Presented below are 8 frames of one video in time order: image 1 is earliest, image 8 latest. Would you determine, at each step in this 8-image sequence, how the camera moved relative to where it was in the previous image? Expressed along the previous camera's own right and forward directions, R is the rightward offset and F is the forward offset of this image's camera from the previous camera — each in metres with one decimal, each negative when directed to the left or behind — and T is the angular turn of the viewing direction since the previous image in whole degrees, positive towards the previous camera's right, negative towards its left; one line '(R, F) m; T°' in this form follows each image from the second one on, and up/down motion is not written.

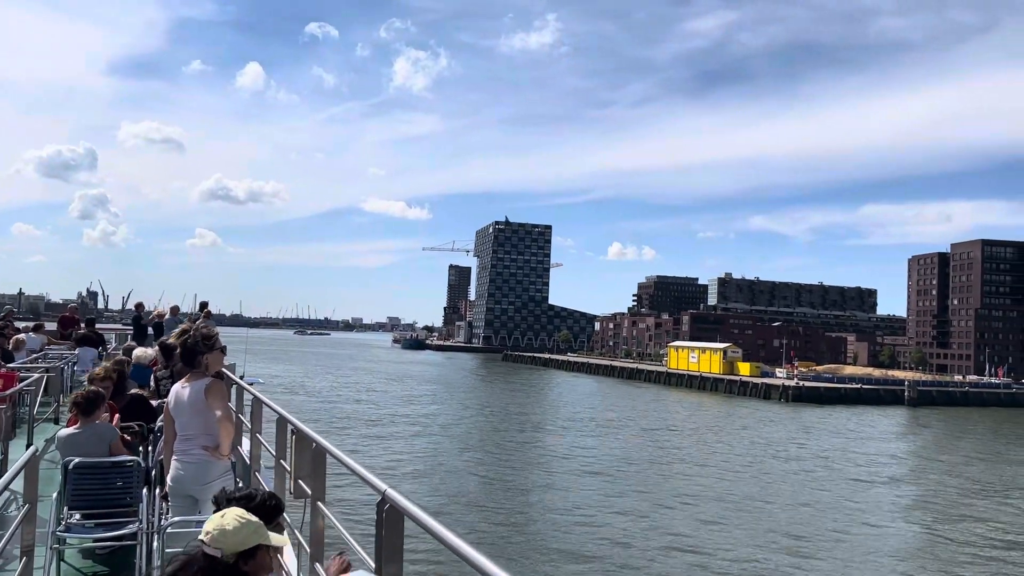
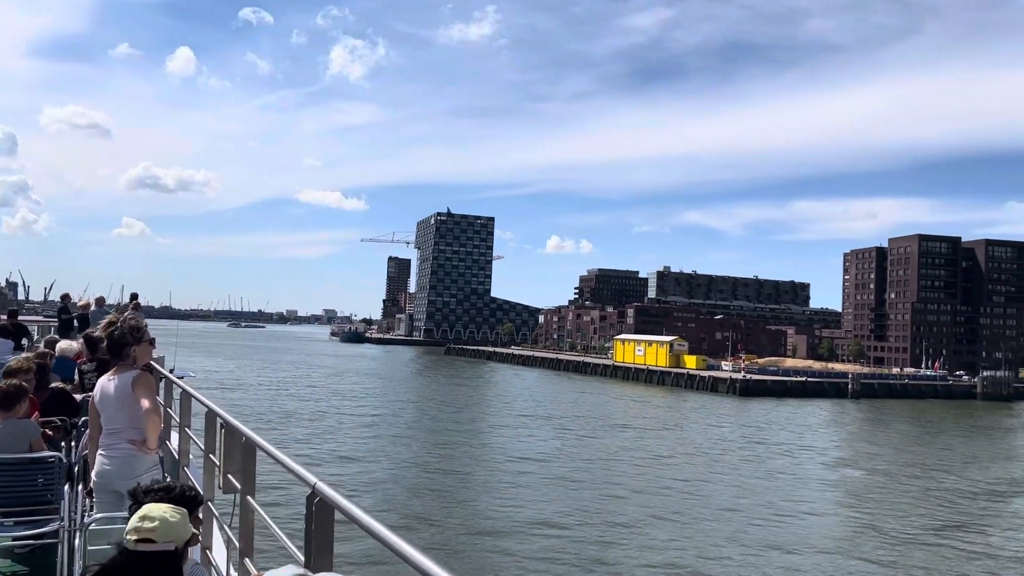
(-0.4, +1.0) m; +4°
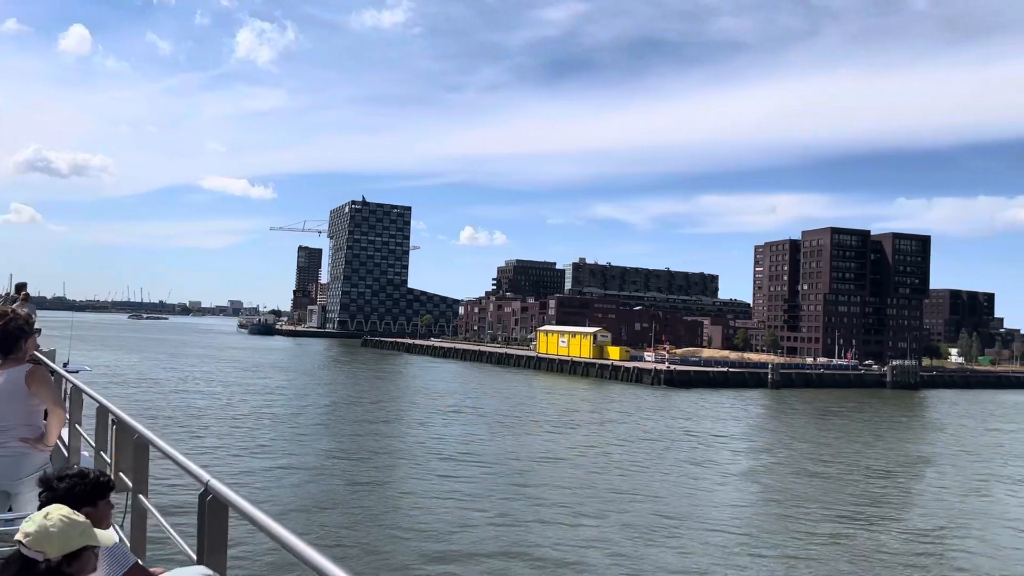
(-0.5, +1.0) m; +6°
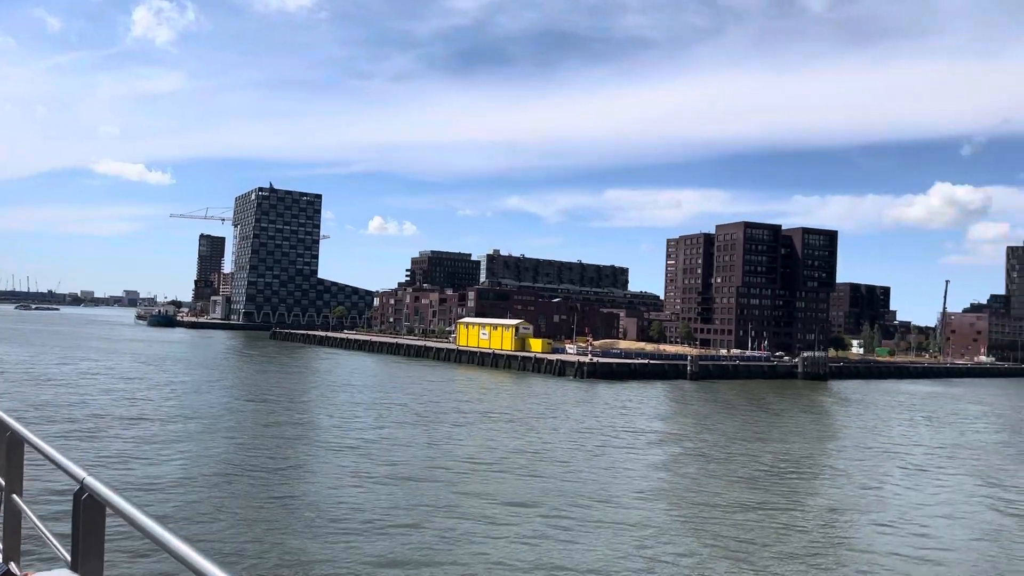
(-0.6, +0.8) m; +6°
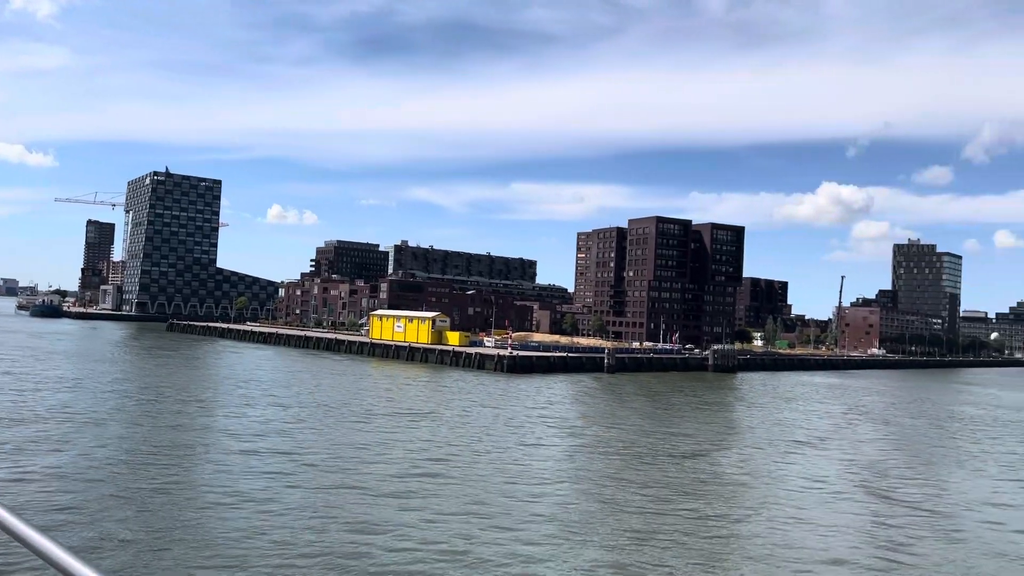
(-0.7, +0.8) m; +7°
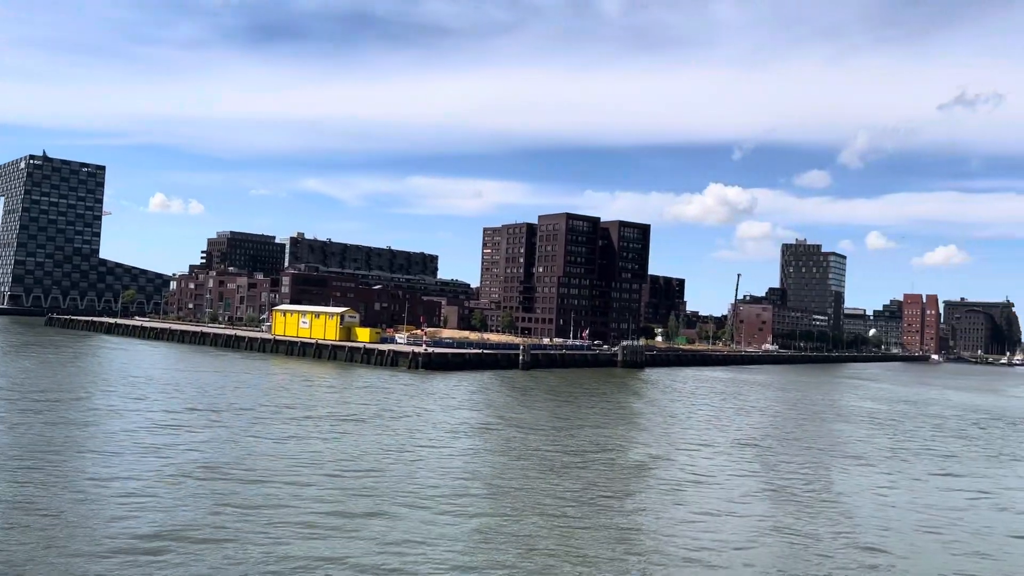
(-0.9, +0.8) m; +7°
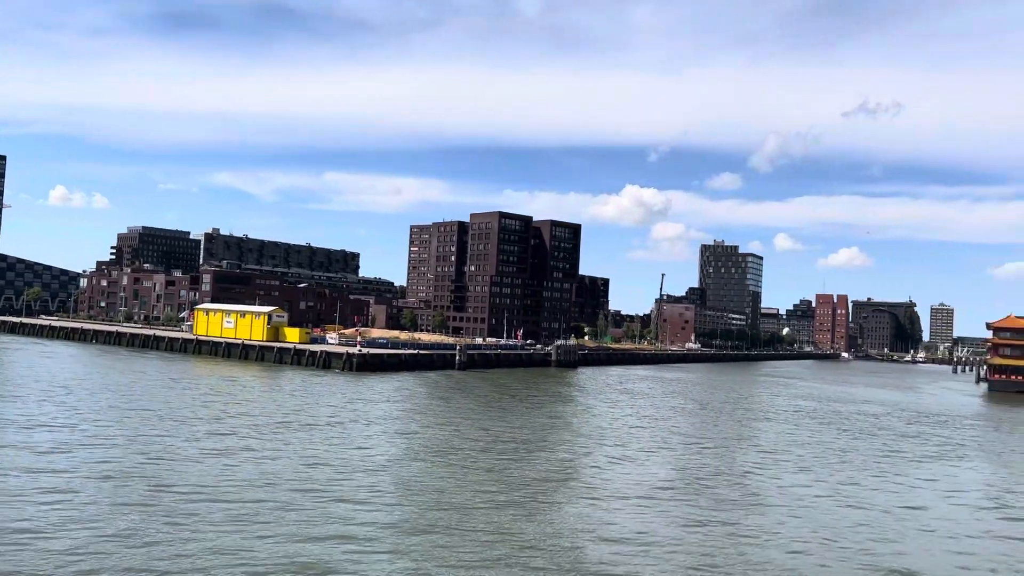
(-0.9, +0.7) m; +6°
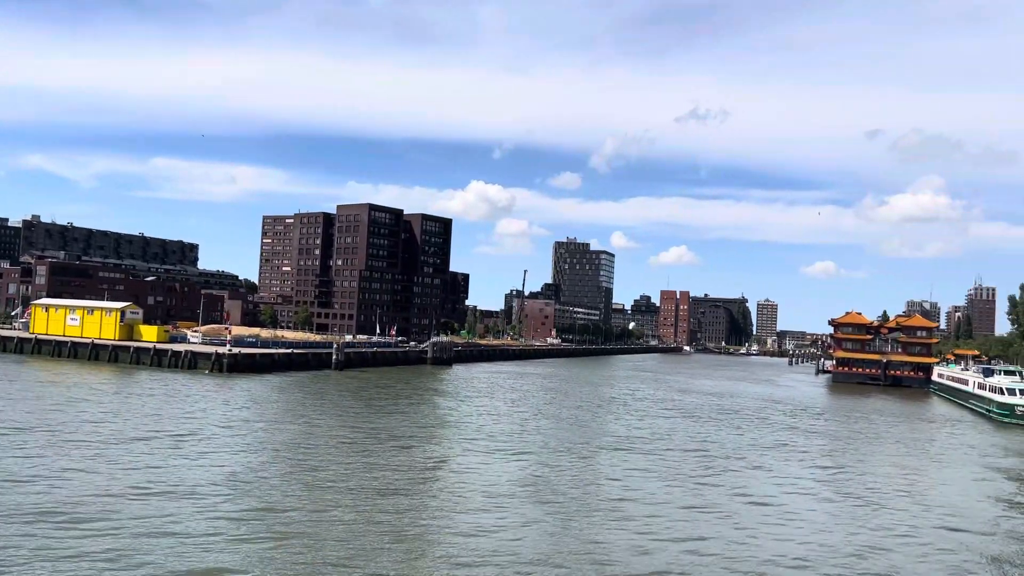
(-1.8, +1.2) m; +11°
